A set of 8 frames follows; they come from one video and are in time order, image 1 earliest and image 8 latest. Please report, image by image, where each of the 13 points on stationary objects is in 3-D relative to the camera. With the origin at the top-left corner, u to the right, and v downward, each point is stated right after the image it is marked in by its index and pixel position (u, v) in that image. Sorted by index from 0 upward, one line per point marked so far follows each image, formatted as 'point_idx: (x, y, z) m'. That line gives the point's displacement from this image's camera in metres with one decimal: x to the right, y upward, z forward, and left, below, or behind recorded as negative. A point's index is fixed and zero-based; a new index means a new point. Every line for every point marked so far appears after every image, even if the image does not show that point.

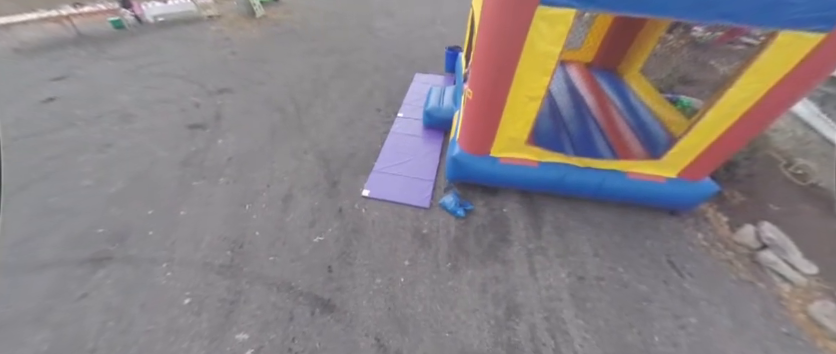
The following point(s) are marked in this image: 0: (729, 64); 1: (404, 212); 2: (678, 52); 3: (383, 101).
0: (+8.9, +3.2, +8.4) m
1: (-0.2, -0.5, +4.2) m
2: (+7.9, +3.5, +8.6) m
3: (-0.9, +1.8, +6.7) m
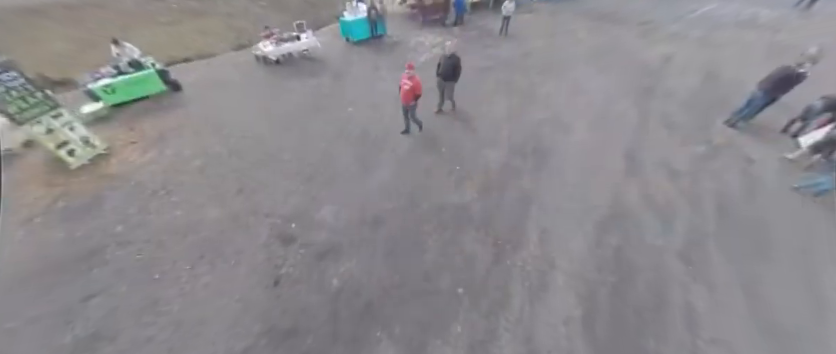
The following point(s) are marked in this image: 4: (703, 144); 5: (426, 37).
0: (+8.0, +2.8, +7.8) m
1: (-0.9, -1.1, +3.5) m
2: (+7.0, +3.0, +8.0) m
3: (-1.7, +1.2, +5.9) m
4: (+5.6, +0.7, +5.4) m
5: (+0.3, +4.9, +9.7) m
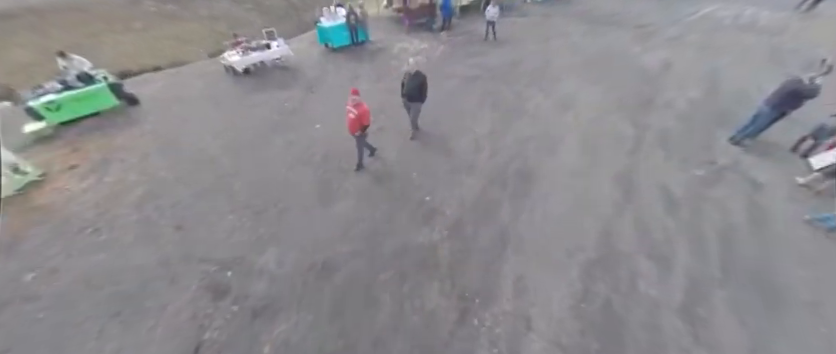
0: (+7.5, +2.4, +7.2) m
1: (-1.5, -1.6, +2.9) m
2: (+6.5, +2.6, +7.4) m
3: (-2.2, +0.7, +5.4) m
4: (+5.1, +0.2, +4.9) m
5: (-0.3, +4.5, +9.2) m
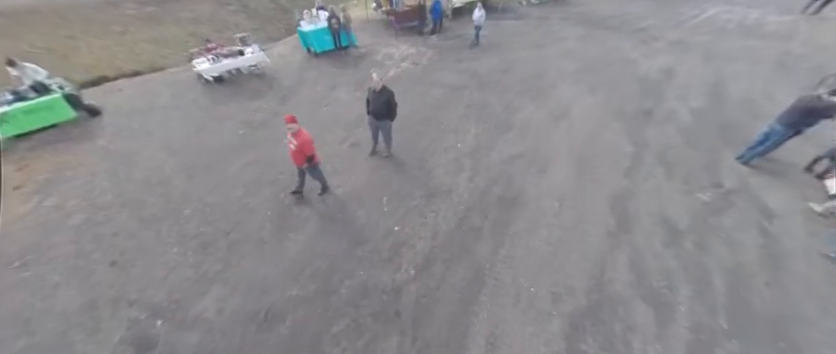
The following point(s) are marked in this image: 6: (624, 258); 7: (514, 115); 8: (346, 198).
0: (+7.1, +2.0, +6.7) m
1: (-1.9, -2.0, +2.5) m
2: (+6.1, +2.2, +6.9) m
3: (-2.6, +0.4, +4.9) m
4: (+4.6, -0.2, +4.4) m
5: (-0.7, +4.1, +8.7) m
6: (+2.6, -1.0, +3.5) m
7: (+2.0, +1.3, +5.9) m
8: (-1.1, -0.3, +4.1) m
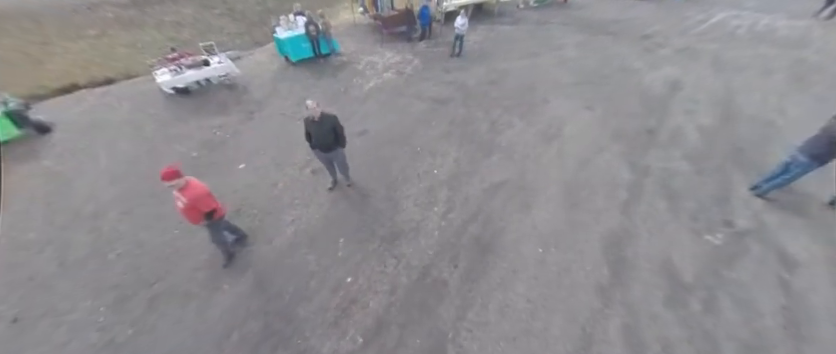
0: (+6.7, +1.4, +6.1) m
1: (-2.4, -2.4, +2.0) m
2: (+5.7, +1.7, +6.3) m
3: (-3.1, -0.1, +4.4) m
4: (+4.2, -0.7, +3.8) m
5: (-1.1, +3.6, +8.2) m
6: (+2.1, -1.5, +2.9) m
7: (+1.6, +0.8, +5.3) m
8: (-1.6, -0.8, +3.6) m
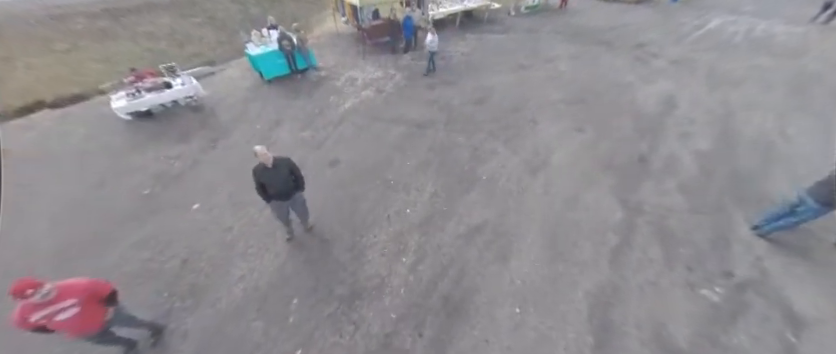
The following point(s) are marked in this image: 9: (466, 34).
0: (+6.2, +0.9, +5.7) m
1: (-2.8, -3.1, +1.6) m
2: (+5.2, +1.1, +5.9) m
3: (-3.5, -0.7, +4.0) m
4: (+3.7, -1.3, +3.4) m
5: (-1.5, +3.0, +7.8) m
6: (+1.7, -2.1, +2.5) m
7: (+1.1, +0.2, +4.9) m
8: (-2.0, -1.4, +3.2) m
9: (+1.7, +5.2, +10.0) m
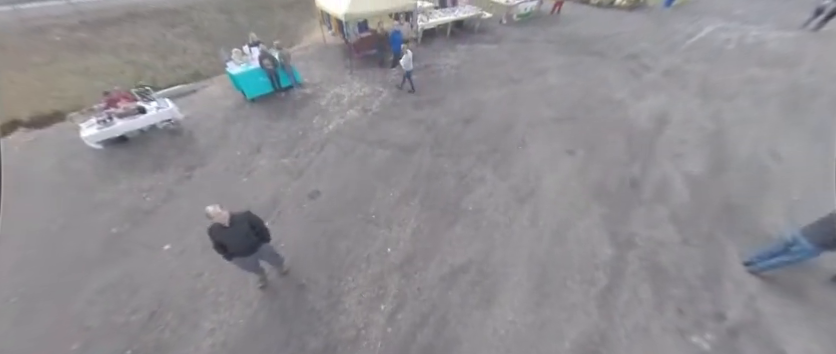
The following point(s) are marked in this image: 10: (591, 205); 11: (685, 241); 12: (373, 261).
0: (+5.9, +0.5, +5.6) m
1: (-3.0, -3.6, +1.4) m
2: (+4.9, +0.7, +5.8) m
3: (-3.8, -1.3, +3.8) m
4: (+3.5, -1.8, +3.3) m
5: (-1.9, +2.5, +7.6) m
6: (+1.4, -2.6, +2.4) m
7: (+0.9, -0.3, +4.7) m
8: (-2.2, -1.9, +3.0) m
9: (+1.4, +4.7, +9.8) m
10: (+2.9, -0.4, +4.6) m
11: (+4.0, -0.9, +4.1) m
12: (-0.6, -1.2, +3.8) m
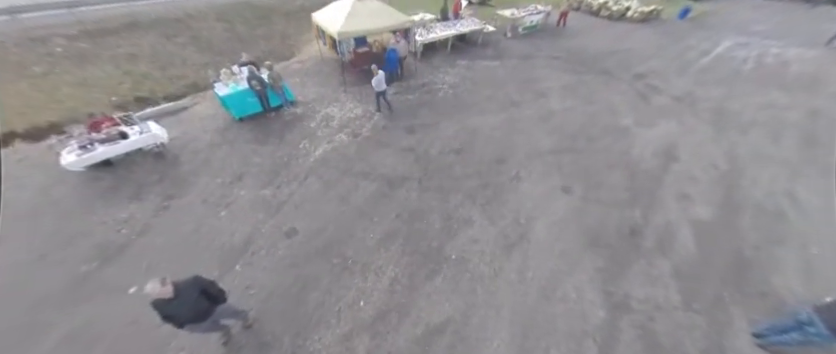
0: (+5.7, -0.4, +5.2) m
1: (-3.5, -4.2, +1.2) m
2: (+4.7, -0.1, +5.4) m
3: (-4.1, -1.8, +3.7) m
4: (+3.1, -2.5, +3.0) m
5: (-2.0, +1.9, +7.4) m
6: (+1.0, -3.3, +2.1) m
7: (+0.6, -1.0, +4.5) m
8: (-2.6, -2.5, +2.8) m
9: (+1.3, +4.0, +9.5) m
10: (+2.6, -1.2, +4.3) m
11: (+3.6, -1.7, +3.8) m
12: (-0.9, -1.8, +3.6) m
